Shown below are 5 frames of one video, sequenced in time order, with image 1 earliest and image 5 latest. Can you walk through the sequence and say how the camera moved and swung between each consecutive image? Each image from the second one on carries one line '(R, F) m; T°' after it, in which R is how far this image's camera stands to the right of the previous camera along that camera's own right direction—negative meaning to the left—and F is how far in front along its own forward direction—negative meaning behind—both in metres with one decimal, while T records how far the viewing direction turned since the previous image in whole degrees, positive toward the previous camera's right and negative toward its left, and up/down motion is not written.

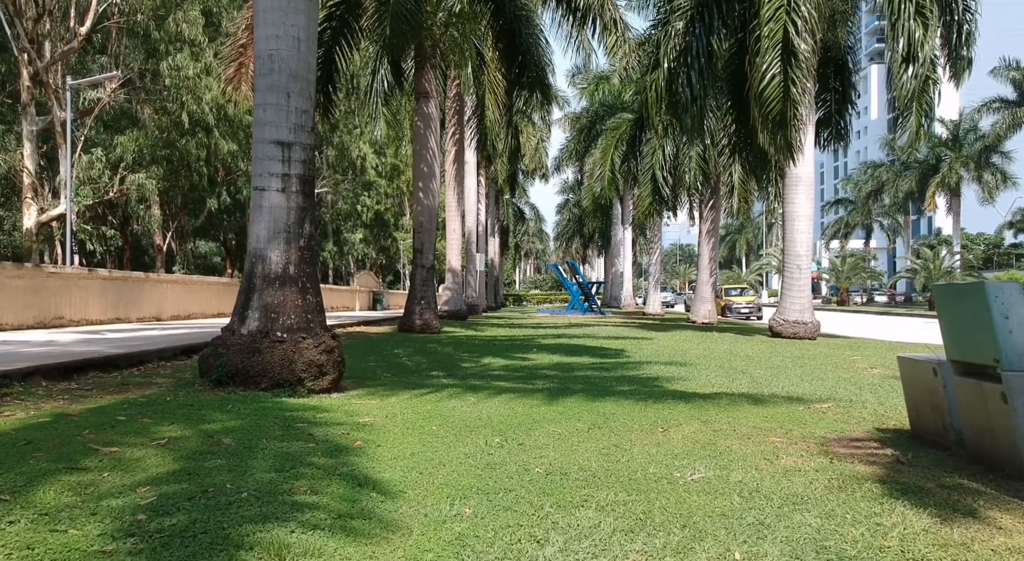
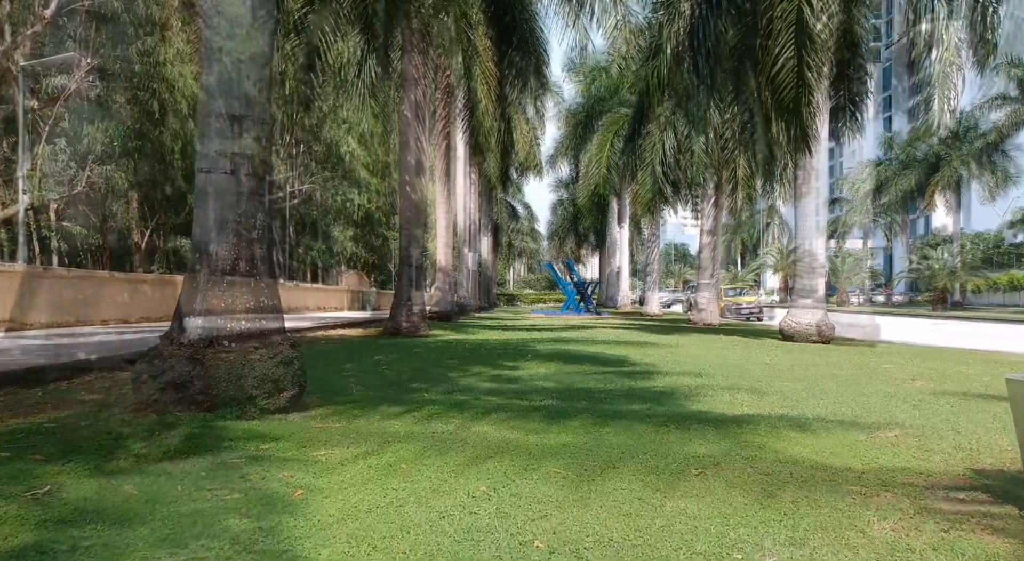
(0.0, +0.9) m; 0°
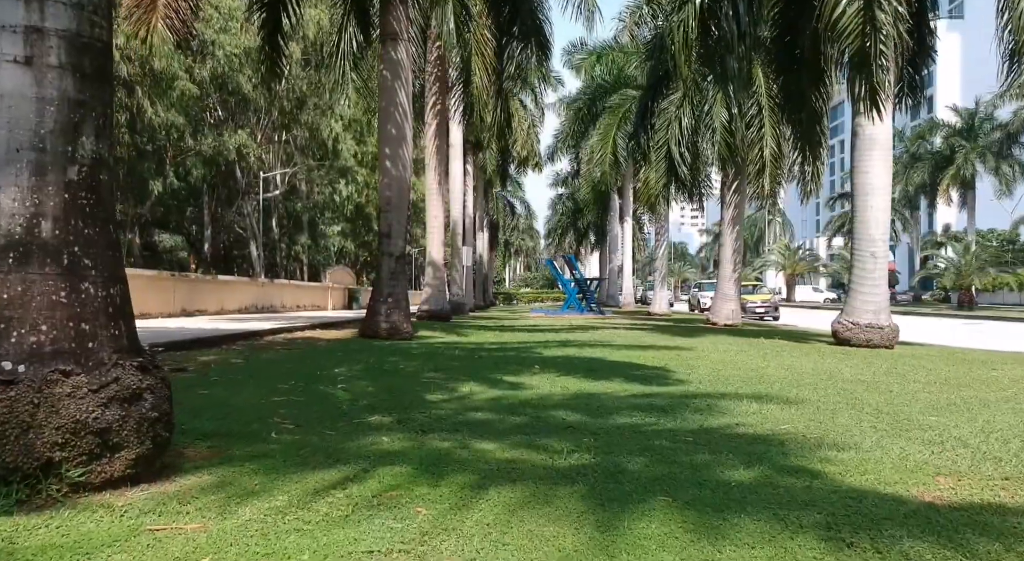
(-0.1, +2.2) m; 0°
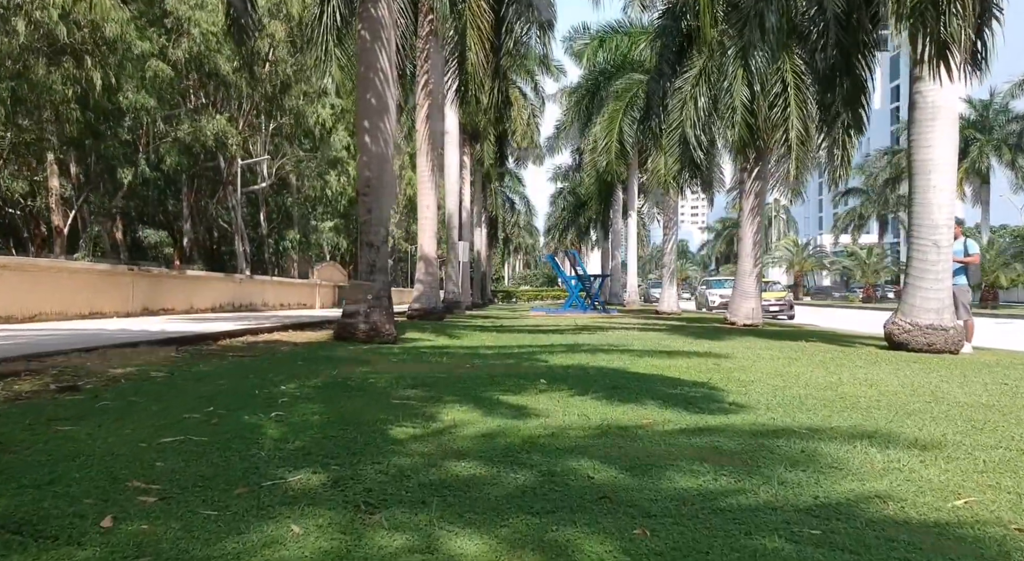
(0.0, +1.6) m; 0°
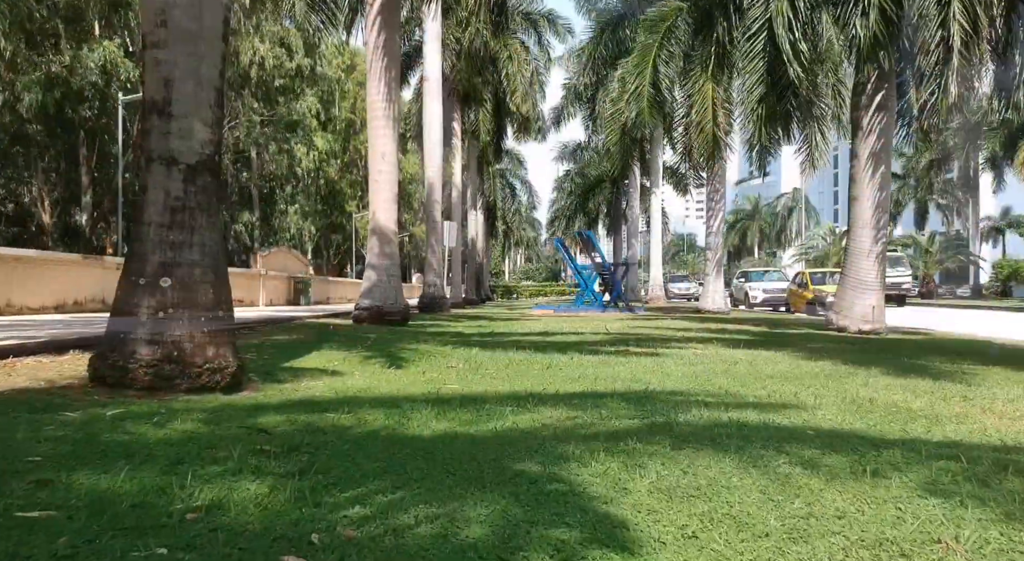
(0.0, +0.9) m; 0°
